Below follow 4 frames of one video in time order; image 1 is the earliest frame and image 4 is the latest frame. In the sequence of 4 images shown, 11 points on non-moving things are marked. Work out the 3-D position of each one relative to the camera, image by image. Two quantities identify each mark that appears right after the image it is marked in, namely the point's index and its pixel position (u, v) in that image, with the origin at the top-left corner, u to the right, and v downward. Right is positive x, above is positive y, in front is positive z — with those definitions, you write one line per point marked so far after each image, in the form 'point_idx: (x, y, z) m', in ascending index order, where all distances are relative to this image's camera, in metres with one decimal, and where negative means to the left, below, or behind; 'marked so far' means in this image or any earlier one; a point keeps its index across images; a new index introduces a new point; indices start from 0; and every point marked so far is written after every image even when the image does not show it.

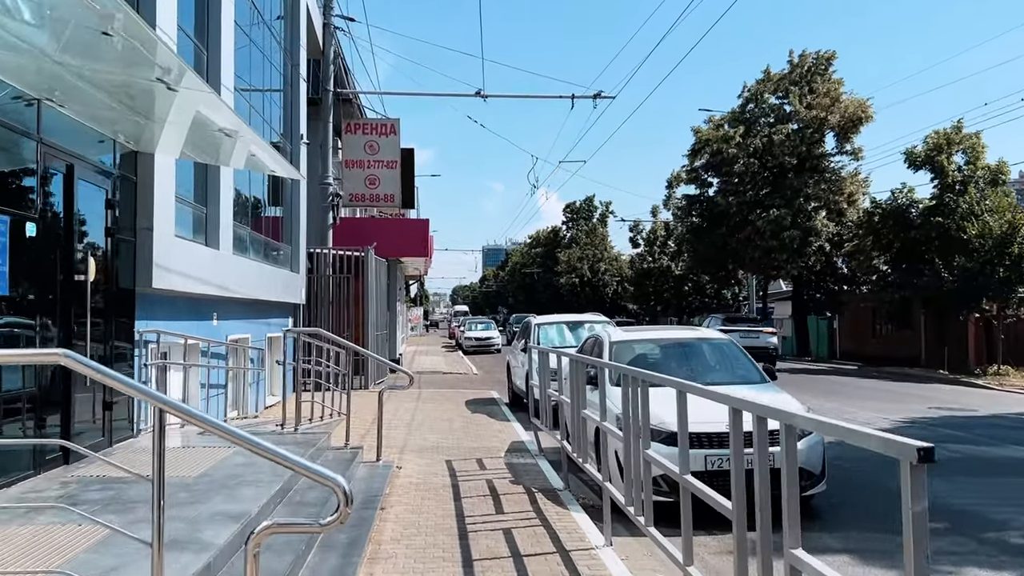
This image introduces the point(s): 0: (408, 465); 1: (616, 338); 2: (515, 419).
0: (-1.1, -1.8, +8.6) m
1: (+1.0, -0.5, +8.4) m
2: (+0.1, -2.0, +12.7) m
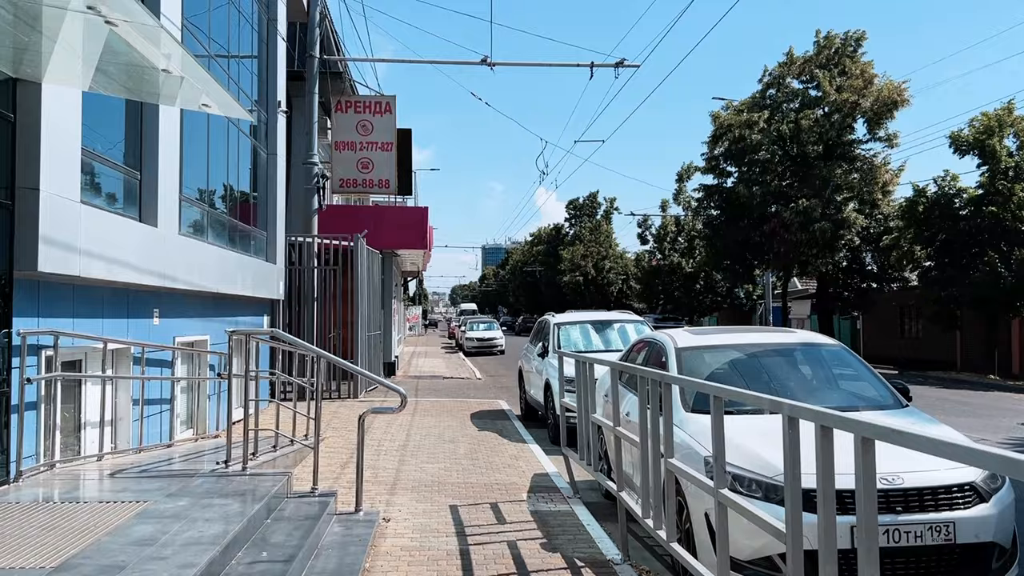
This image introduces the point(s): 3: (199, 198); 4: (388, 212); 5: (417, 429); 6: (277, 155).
0: (-0.9, -1.7, +6.4) m
1: (+1.2, -0.4, +6.2) m
2: (+0.3, -1.9, +10.5) m
3: (-3.7, +1.1, +9.9) m
4: (-2.8, +1.8, +19.4) m
5: (-1.2, -1.8, +10.9) m
6: (-3.7, +2.1, +13.6) m
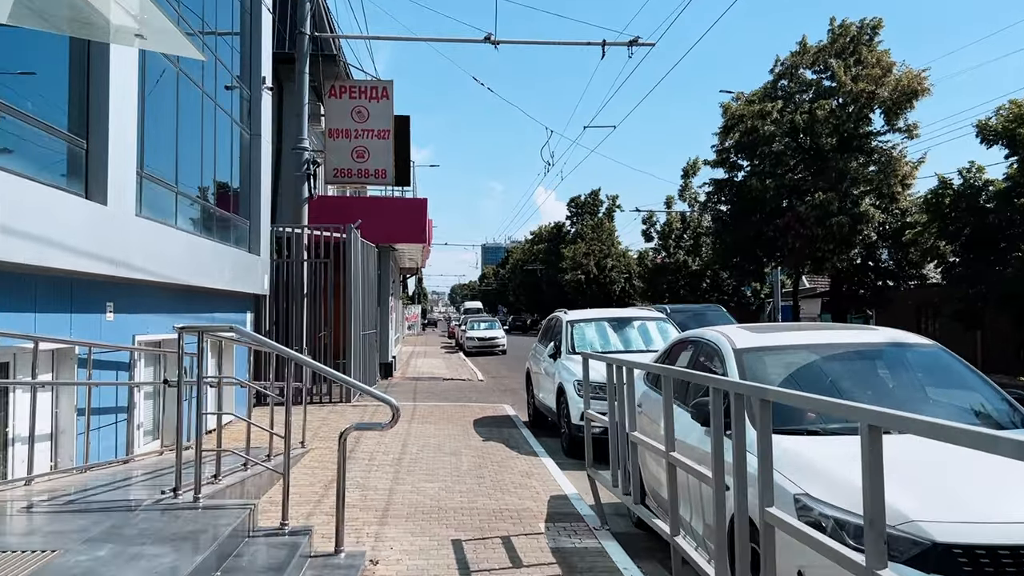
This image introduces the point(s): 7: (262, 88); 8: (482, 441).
0: (-0.8, -1.6, +5.2) m
1: (+1.3, -0.3, +5.0) m
2: (+0.4, -1.8, +9.3) m
3: (-3.6, +1.1, +8.8) m
4: (-2.7, +1.8, +18.2) m
5: (-1.1, -1.7, +9.8) m
6: (-3.6, +2.2, +12.4) m
7: (-3.7, +2.9, +12.6) m
8: (-0.3, -1.8, +9.8) m
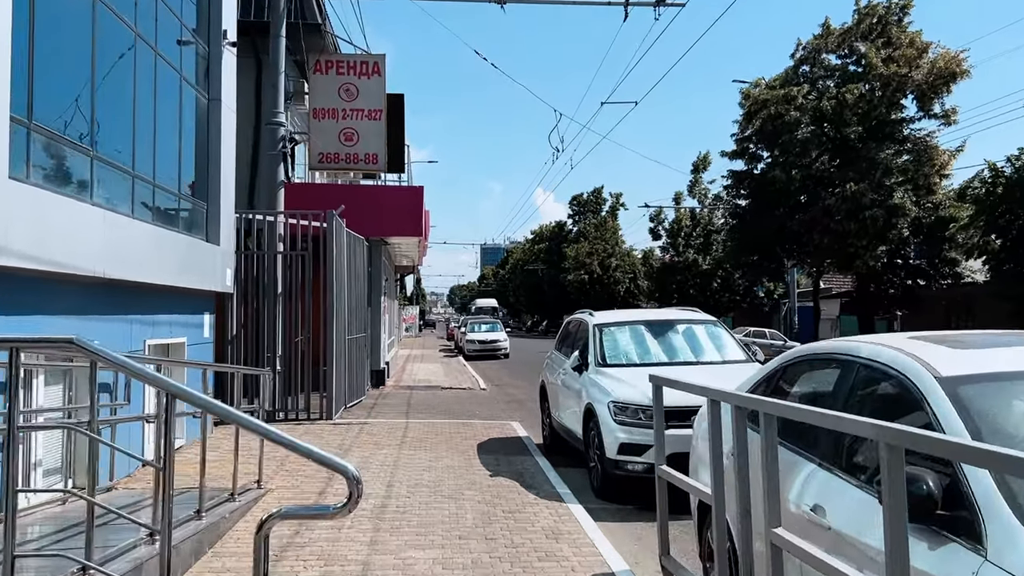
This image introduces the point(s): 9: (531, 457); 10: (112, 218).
0: (-0.6, -1.6, +3.2) m
1: (+1.5, -0.3, +3.0) m
2: (+0.5, -1.8, +7.3) m
3: (-3.4, +1.2, +6.7) m
4: (-2.6, +1.9, +16.2) m
5: (-1.0, -1.7, +7.7) m
6: (-3.5, +2.3, +10.4) m
7: (-3.5, +3.0, +10.5) m
8: (-0.2, -1.7, +7.8) m
9: (+0.2, -1.8, +8.9) m
10: (-3.3, +0.5, +7.2) m
